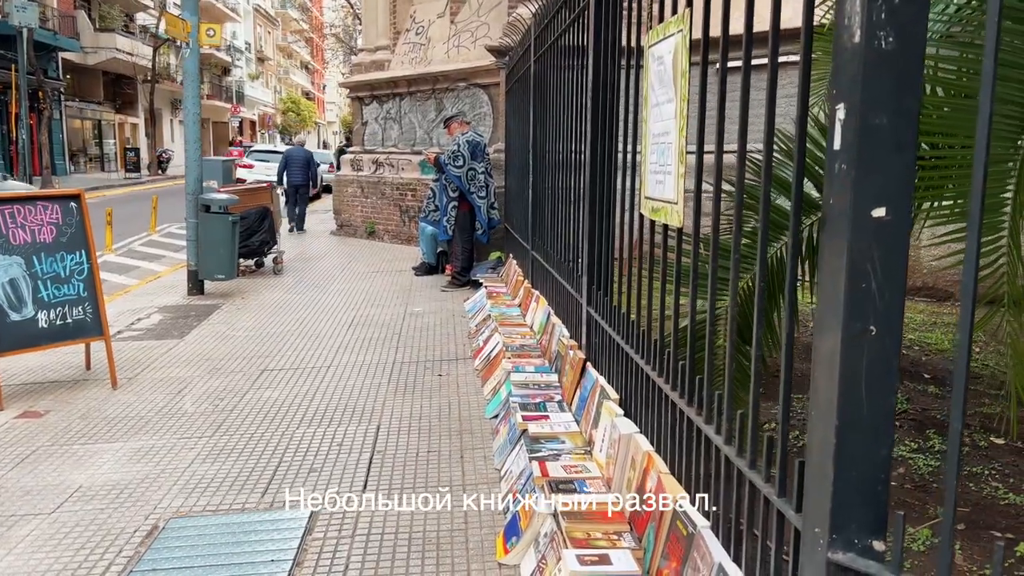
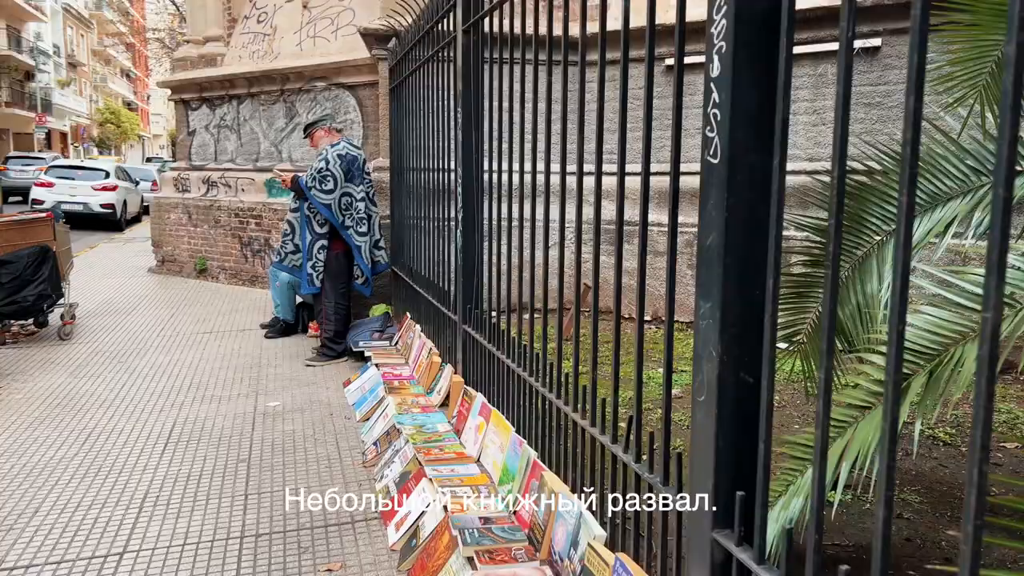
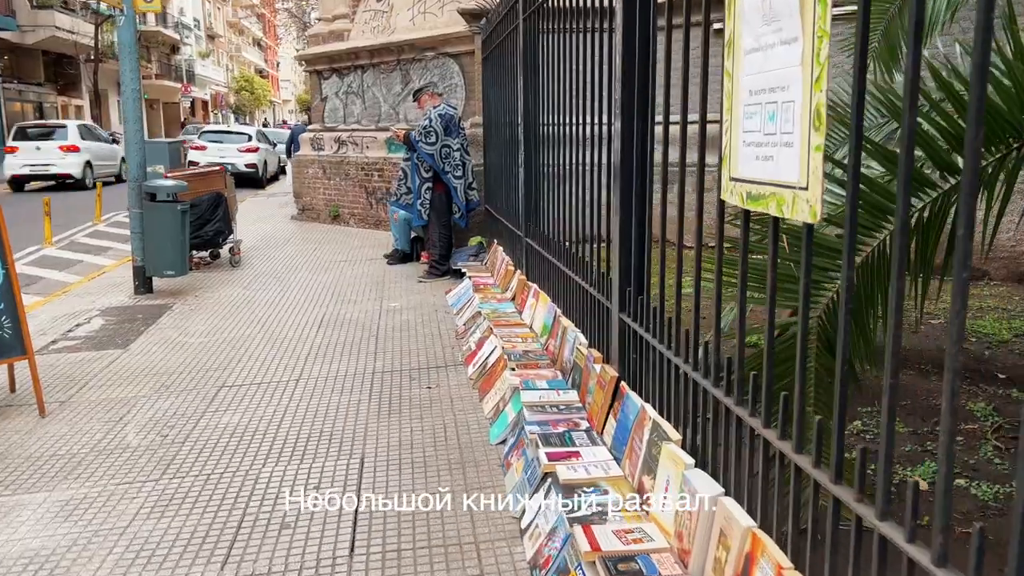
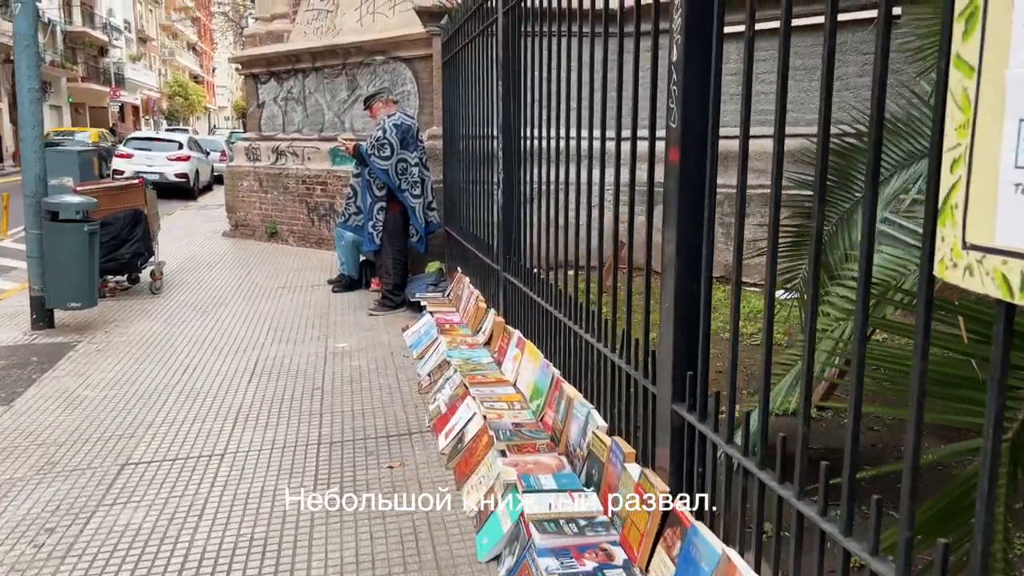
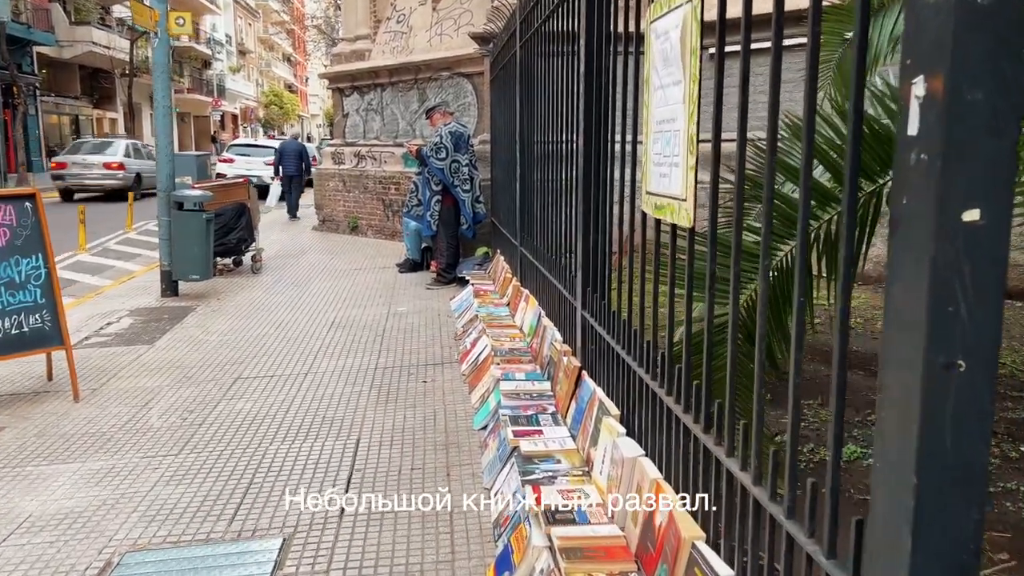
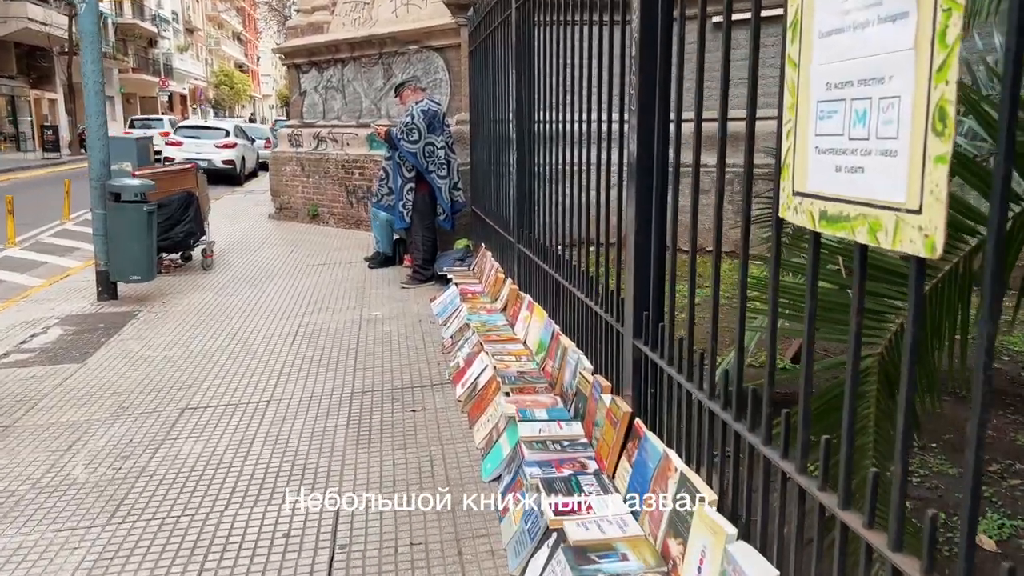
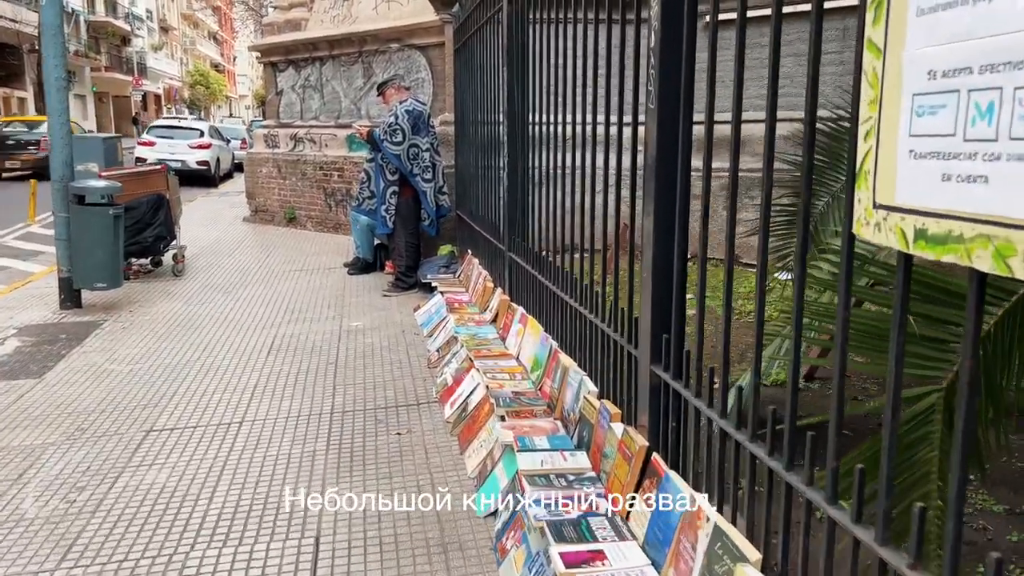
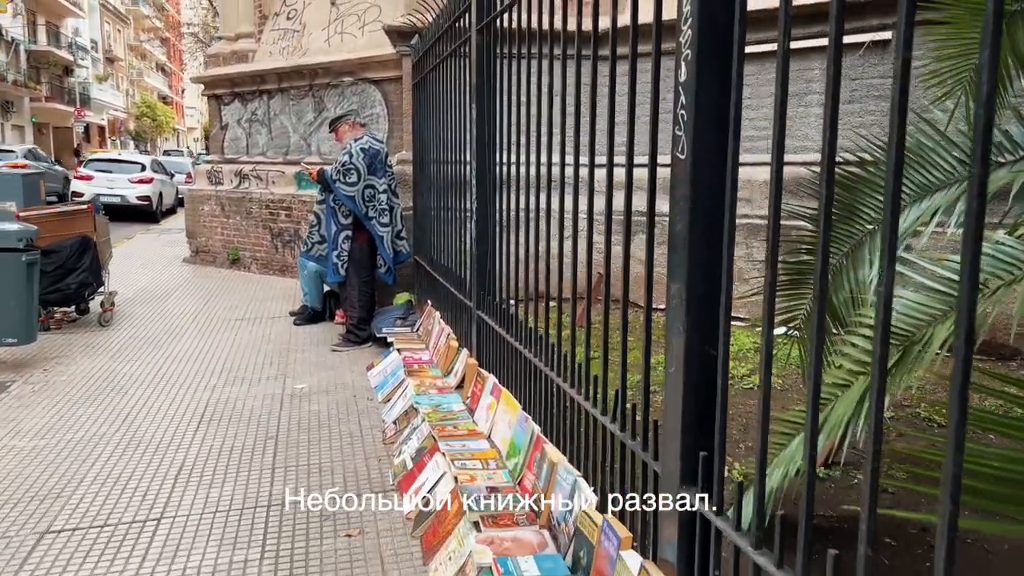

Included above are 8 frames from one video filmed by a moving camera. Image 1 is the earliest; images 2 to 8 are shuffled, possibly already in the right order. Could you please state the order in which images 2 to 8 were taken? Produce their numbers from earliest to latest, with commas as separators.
5, 3, 6, 7, 4, 8, 2
